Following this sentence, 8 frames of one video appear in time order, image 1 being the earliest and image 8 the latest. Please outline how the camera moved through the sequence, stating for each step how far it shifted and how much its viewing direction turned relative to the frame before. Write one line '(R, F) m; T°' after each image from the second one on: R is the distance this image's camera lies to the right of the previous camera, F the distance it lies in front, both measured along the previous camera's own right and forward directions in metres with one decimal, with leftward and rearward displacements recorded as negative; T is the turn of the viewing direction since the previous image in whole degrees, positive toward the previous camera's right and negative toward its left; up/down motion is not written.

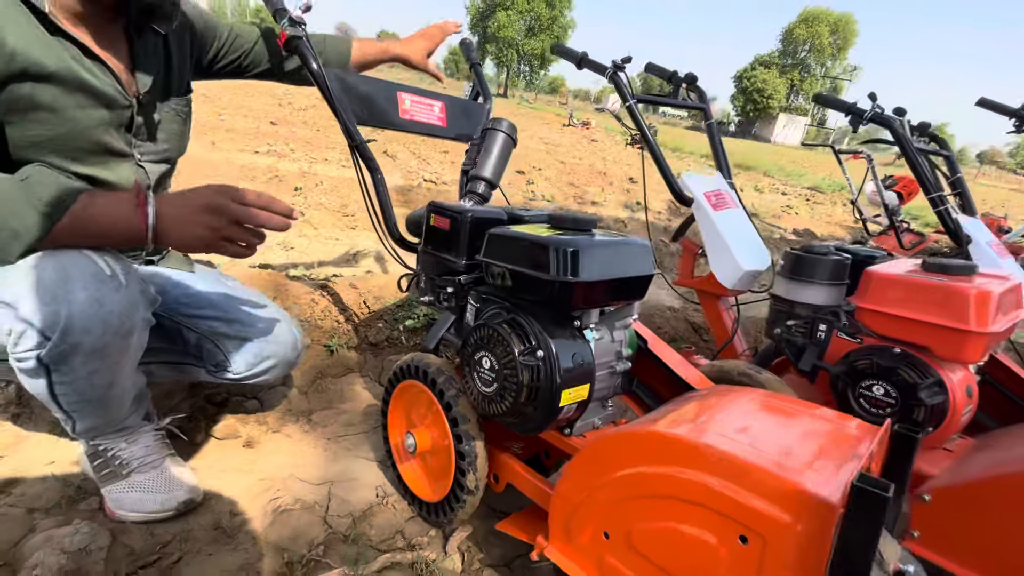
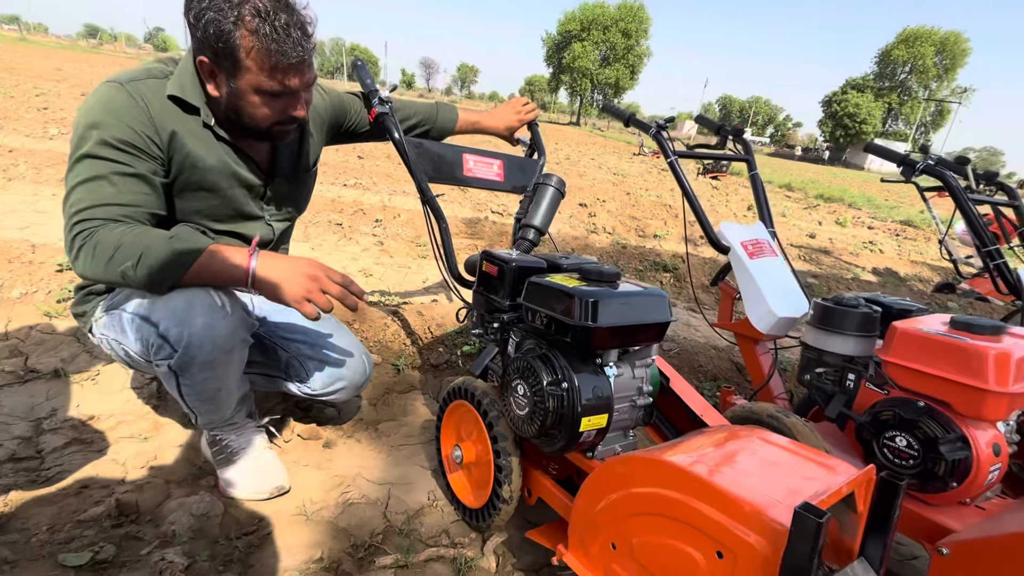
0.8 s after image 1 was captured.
(+0.1, -0.3) m; -8°
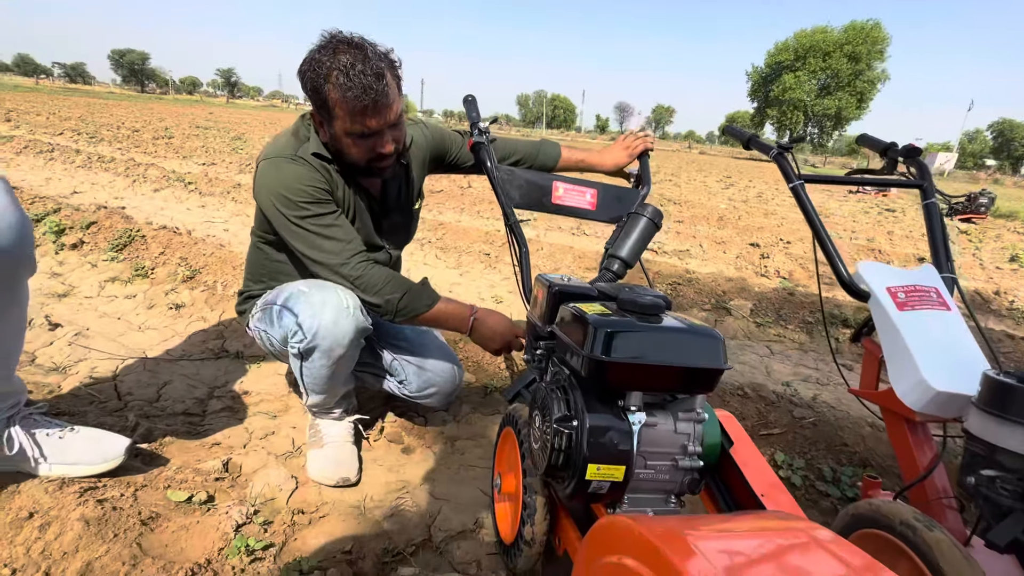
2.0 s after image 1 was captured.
(+0.5, +0.2) m; -22°
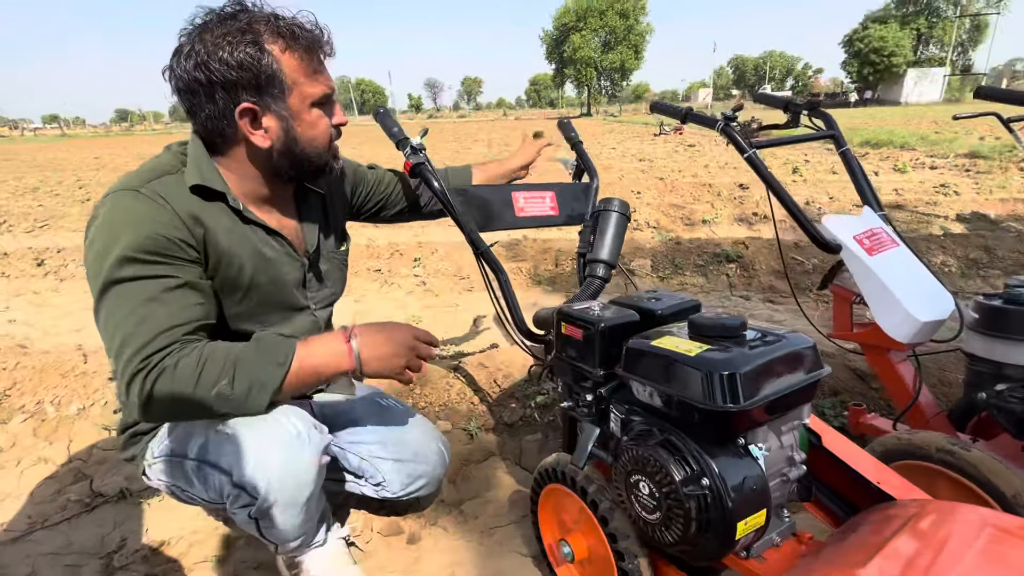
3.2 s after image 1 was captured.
(-0.5, +0.4) m; +17°
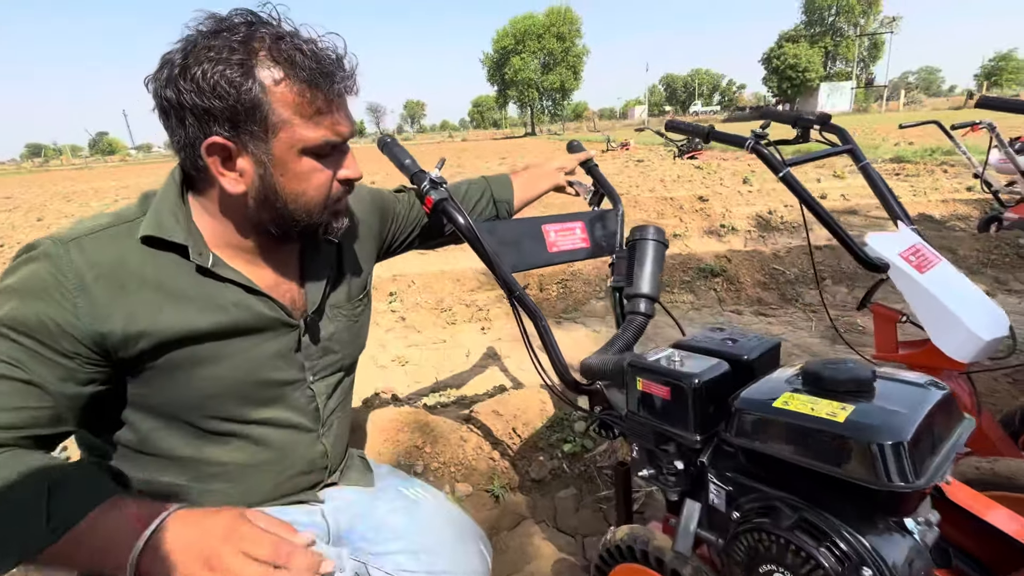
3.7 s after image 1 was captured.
(-0.3, +0.3) m; +6°
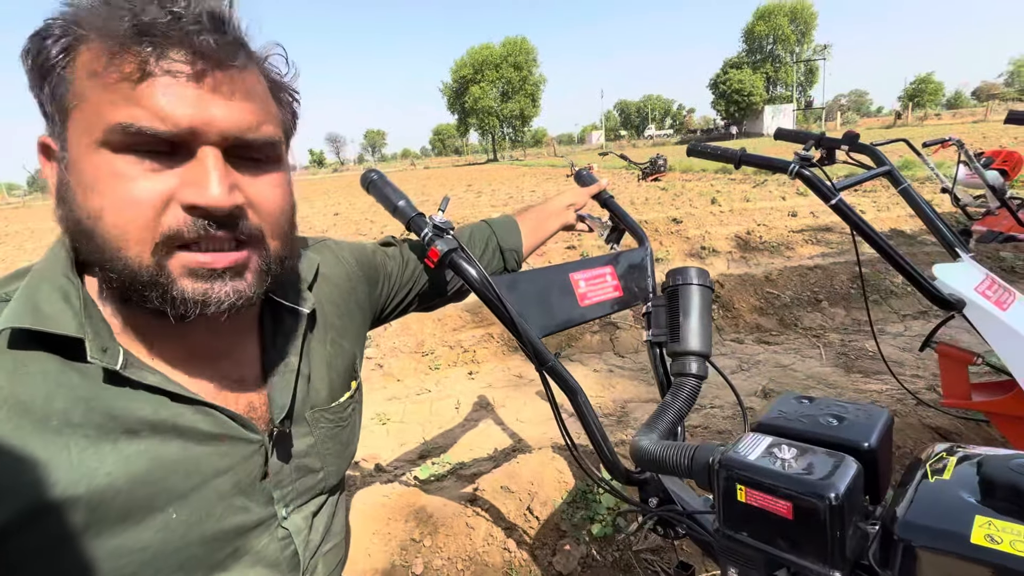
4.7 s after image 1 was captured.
(-0.2, +0.4) m; +4°
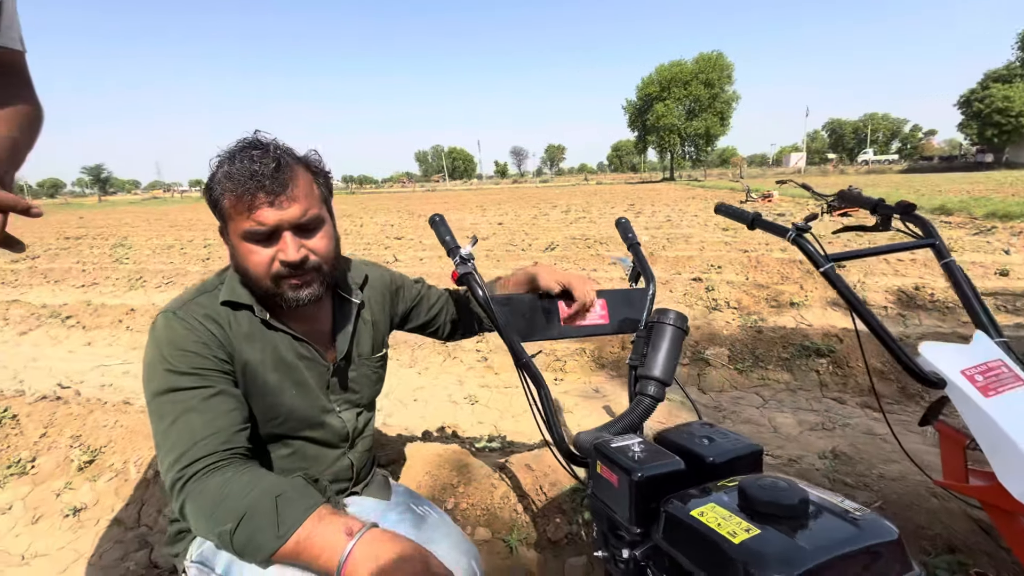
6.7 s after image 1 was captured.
(+0.7, -0.5) m; -19°
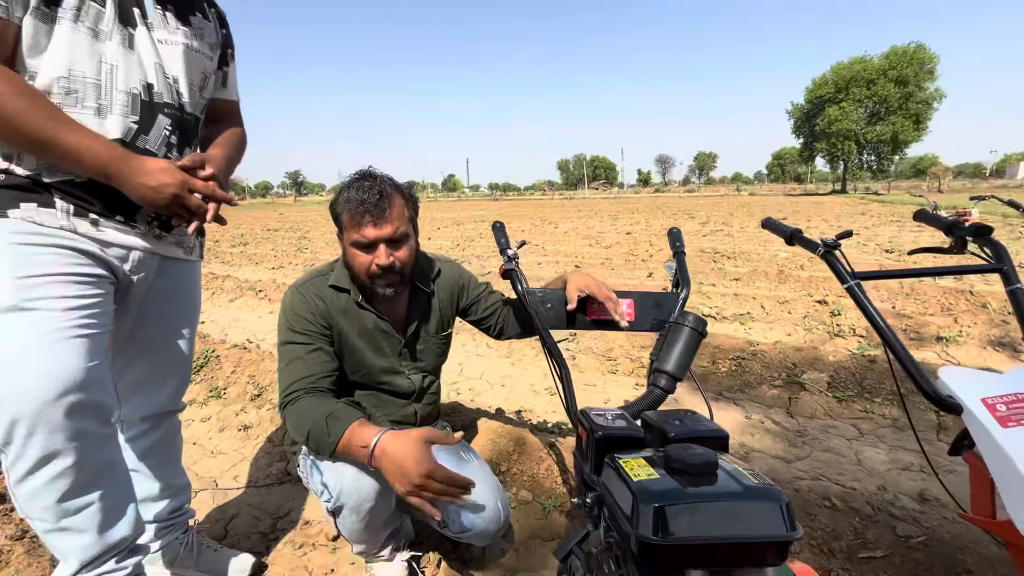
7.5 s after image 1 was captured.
(+0.5, -0.4) m; -16°
